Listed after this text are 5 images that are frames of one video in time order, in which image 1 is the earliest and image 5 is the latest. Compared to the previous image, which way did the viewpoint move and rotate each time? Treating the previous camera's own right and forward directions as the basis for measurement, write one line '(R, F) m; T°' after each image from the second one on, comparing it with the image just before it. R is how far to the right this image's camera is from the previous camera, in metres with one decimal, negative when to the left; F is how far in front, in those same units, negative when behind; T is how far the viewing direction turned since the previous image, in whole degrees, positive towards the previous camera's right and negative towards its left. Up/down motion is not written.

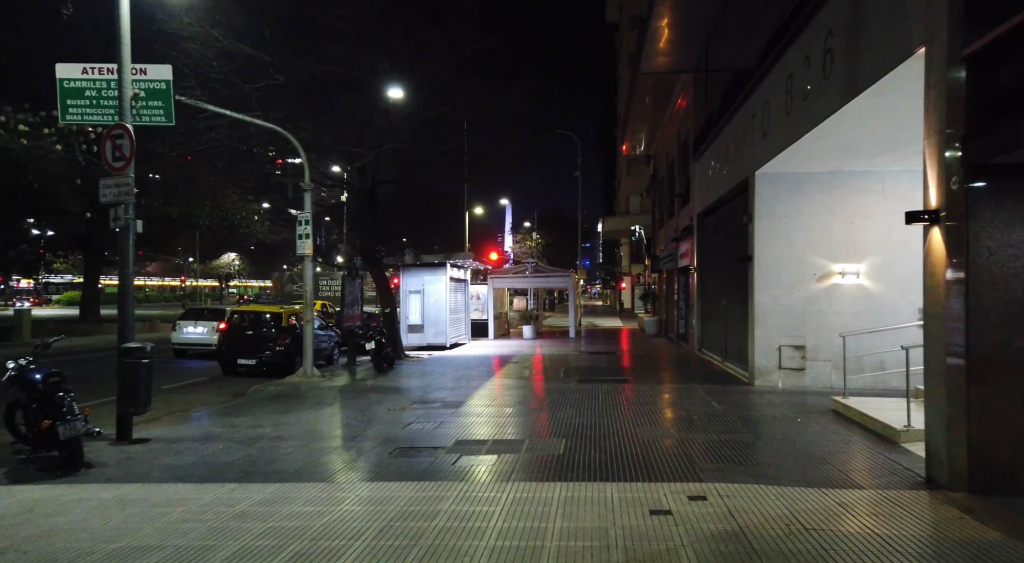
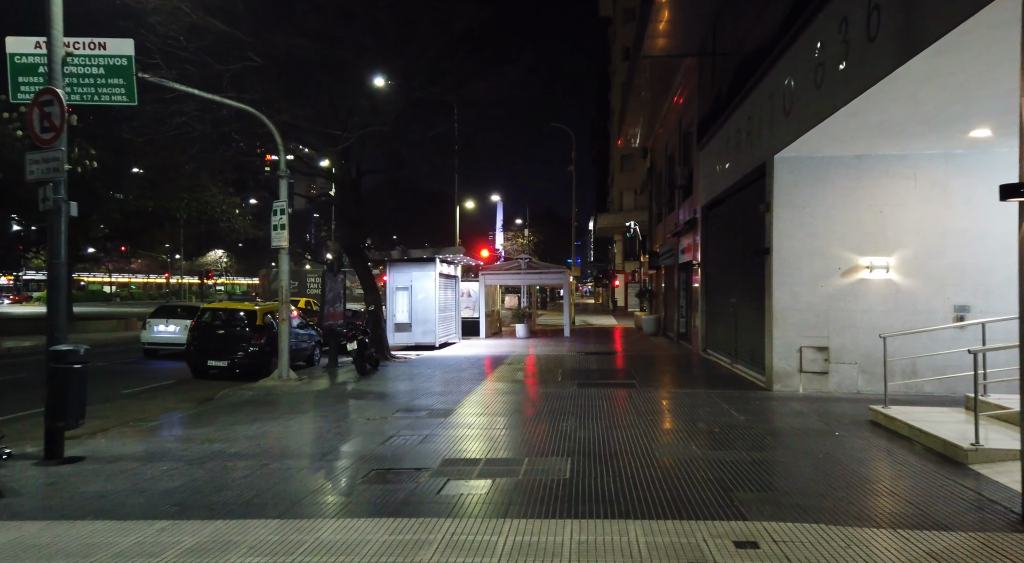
(-0.1, +1.1) m; +1°
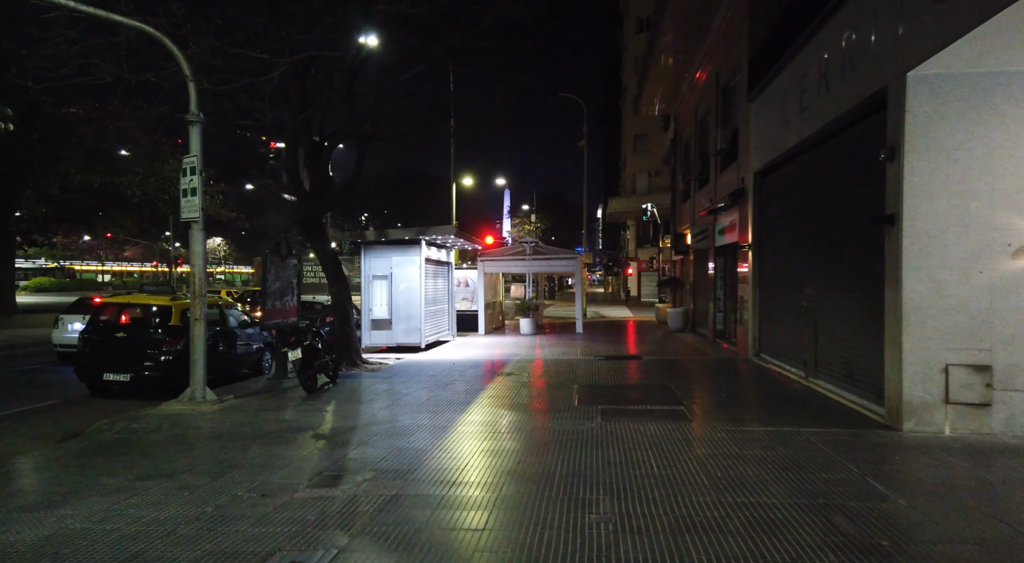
(+0.1, +3.7) m; -1°
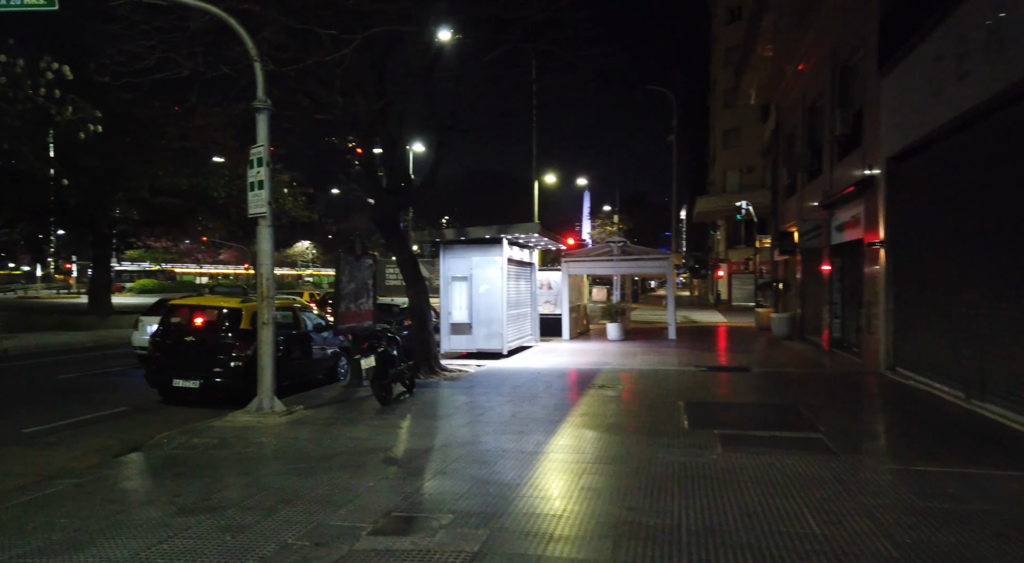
(-0.2, +1.2) m; -7°
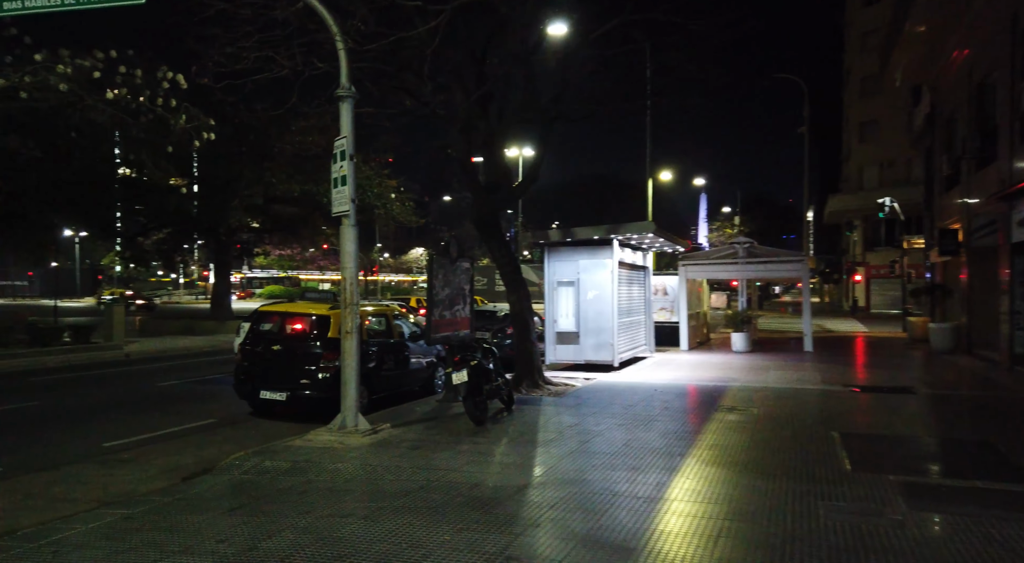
(0.0, +1.3) m; -9°
